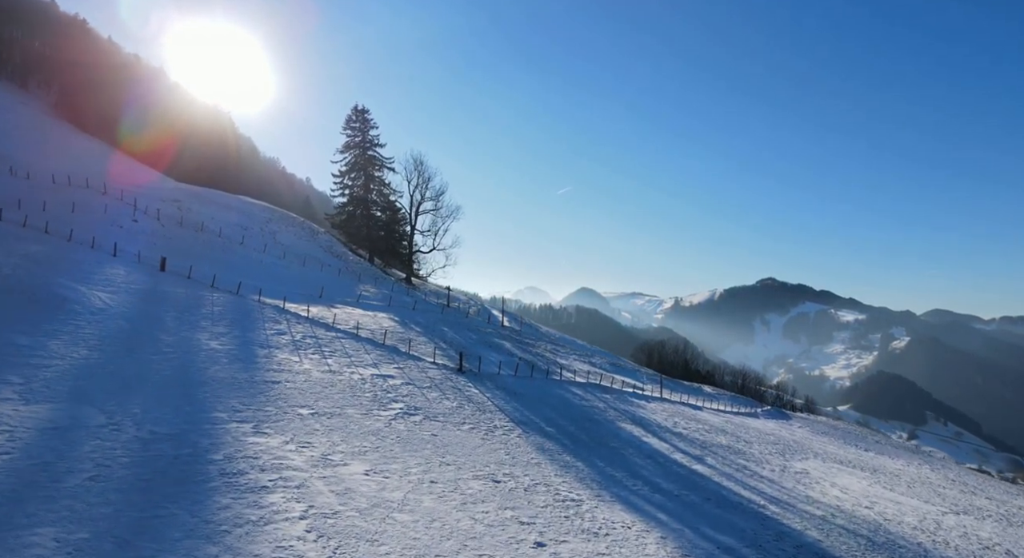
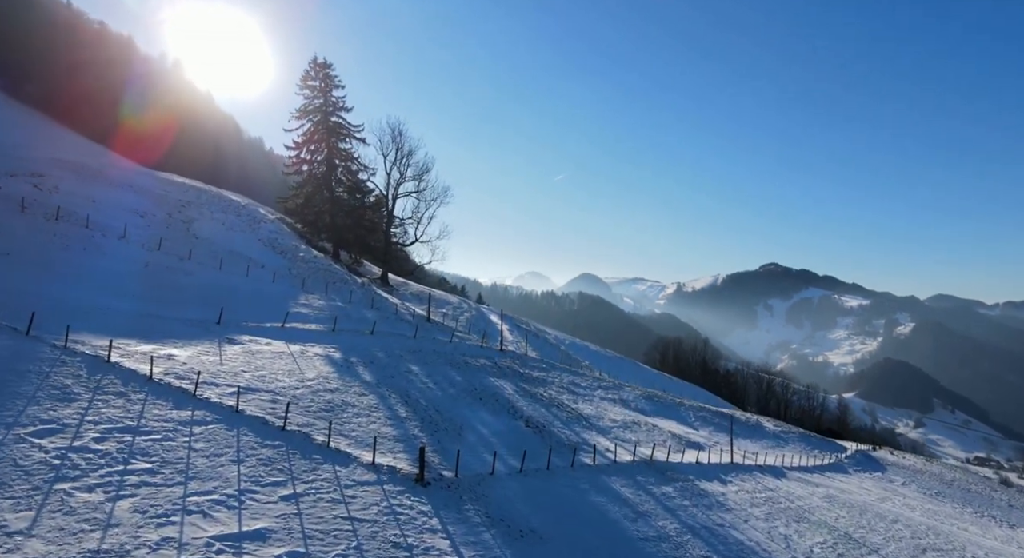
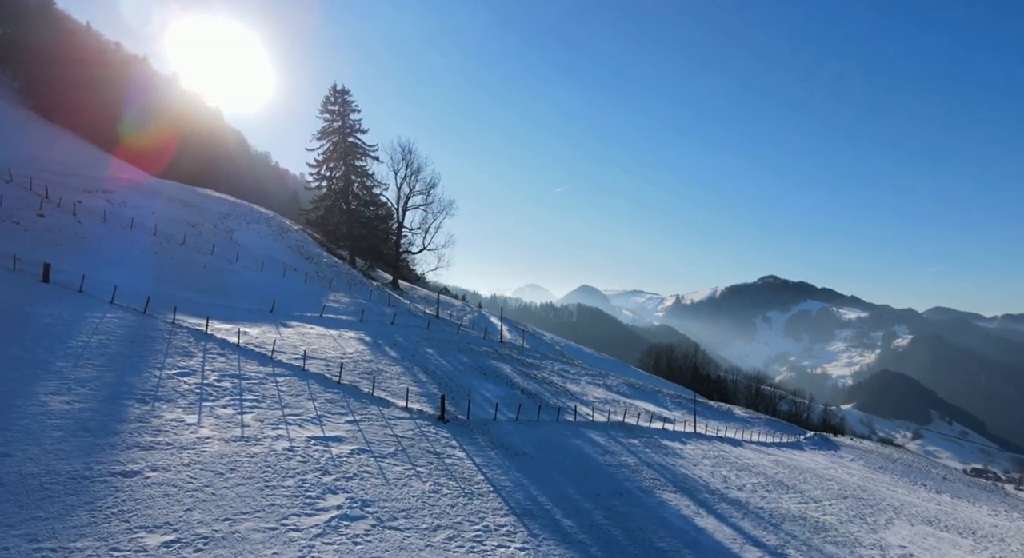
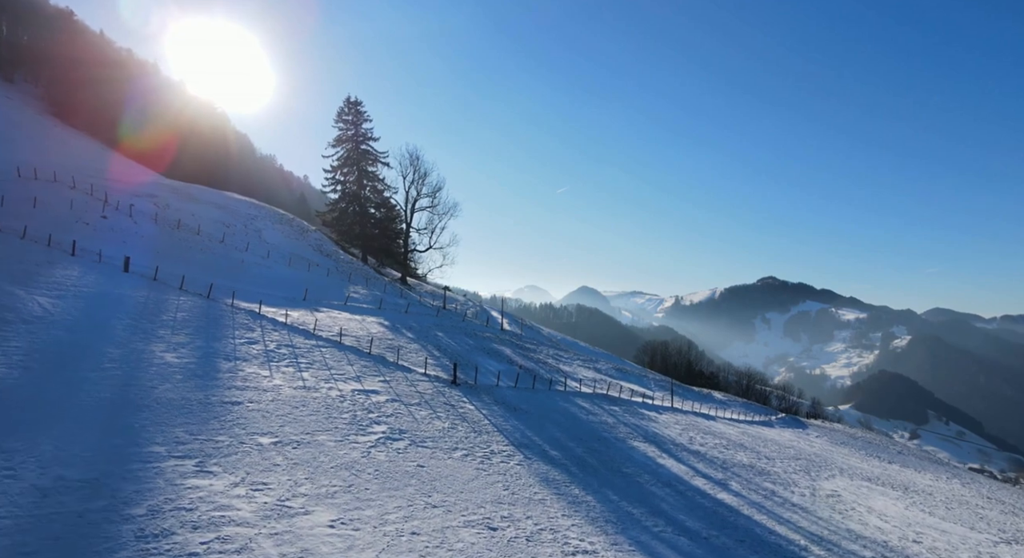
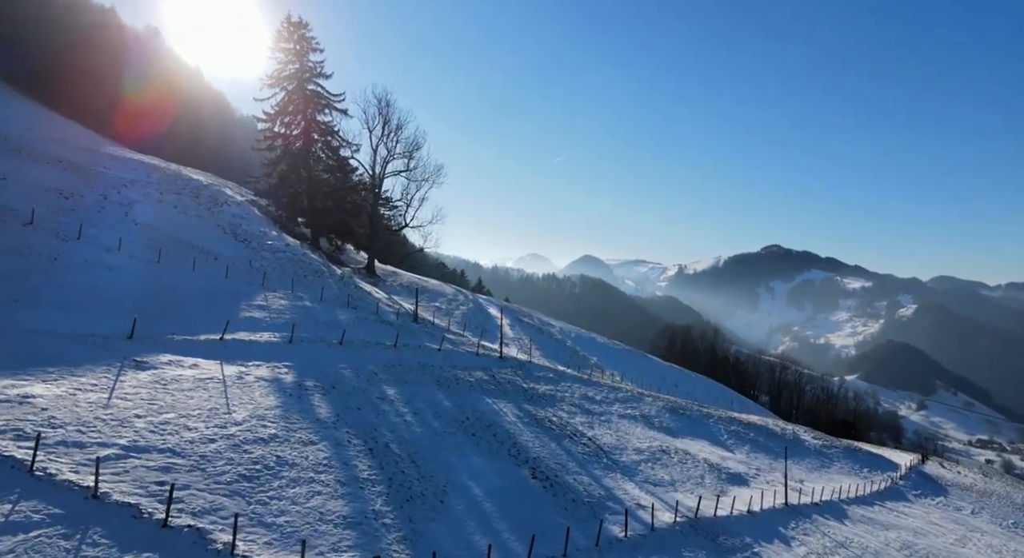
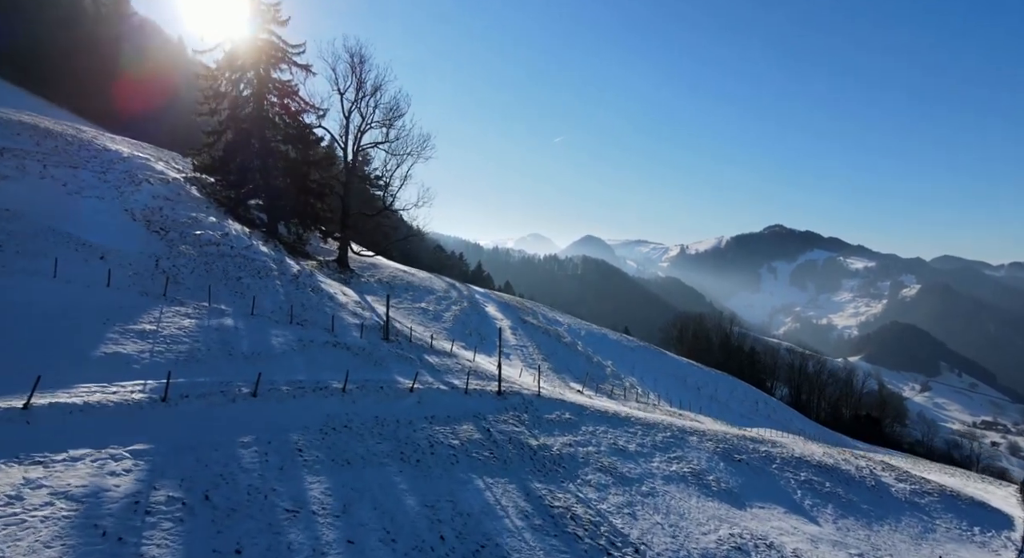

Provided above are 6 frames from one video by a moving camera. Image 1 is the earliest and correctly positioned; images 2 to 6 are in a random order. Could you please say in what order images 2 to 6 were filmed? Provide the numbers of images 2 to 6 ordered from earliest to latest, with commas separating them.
4, 3, 2, 5, 6
